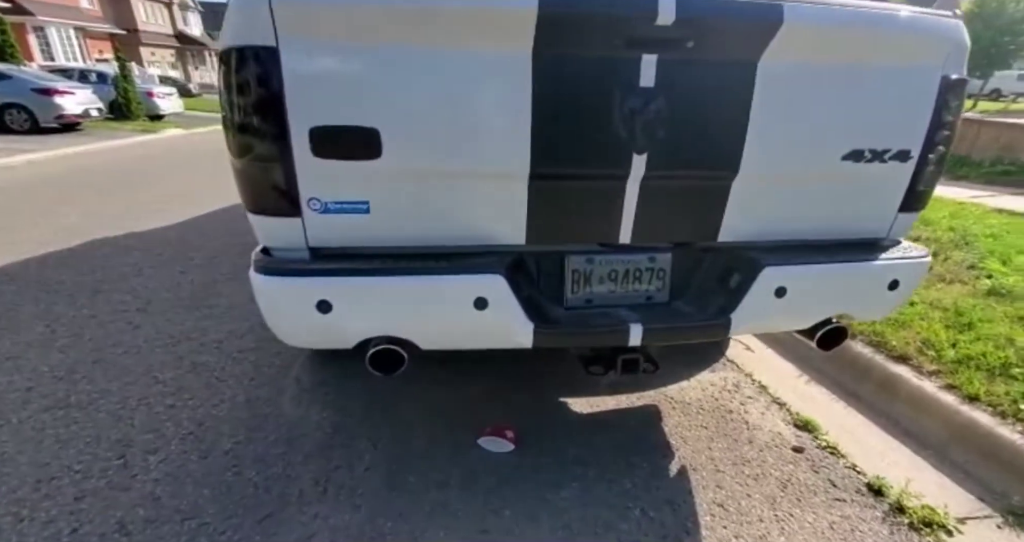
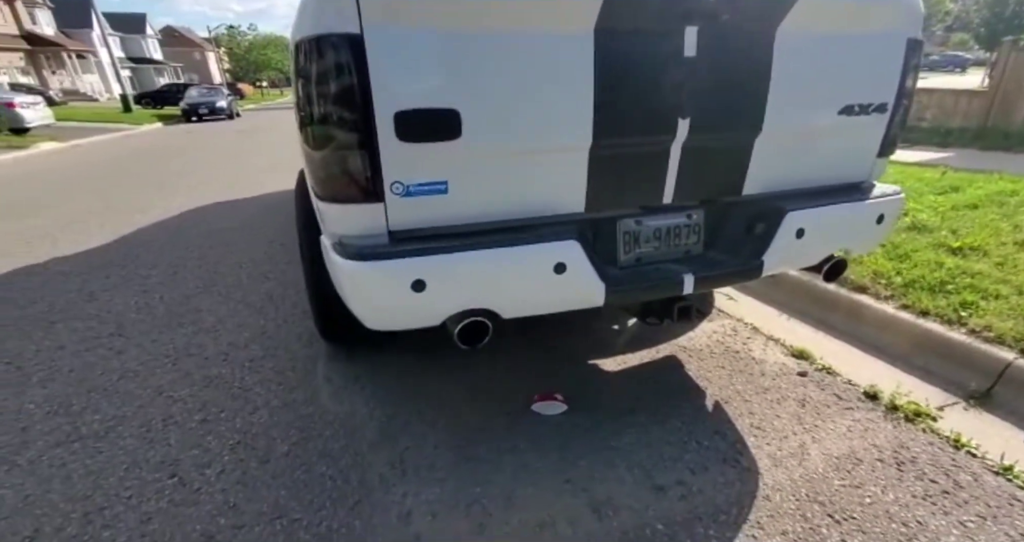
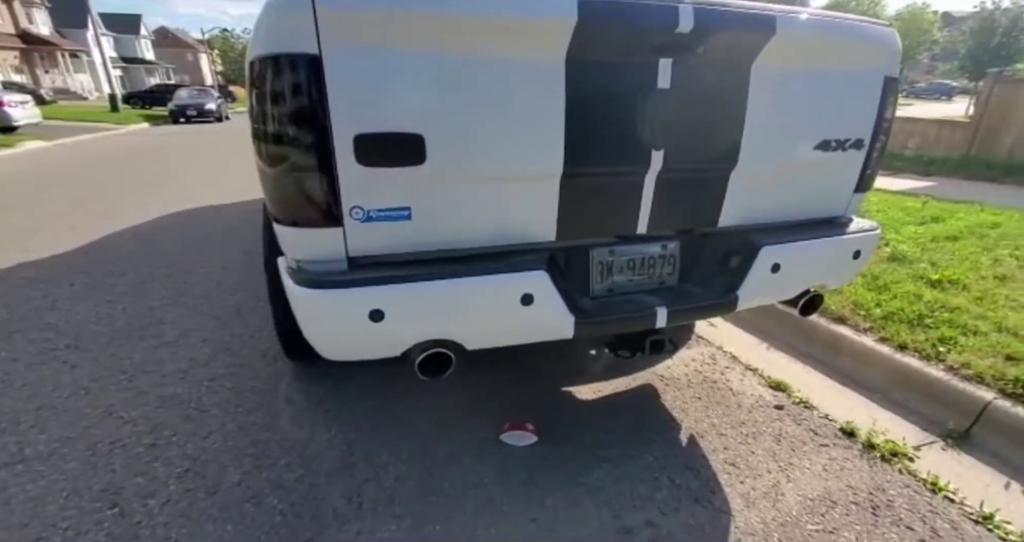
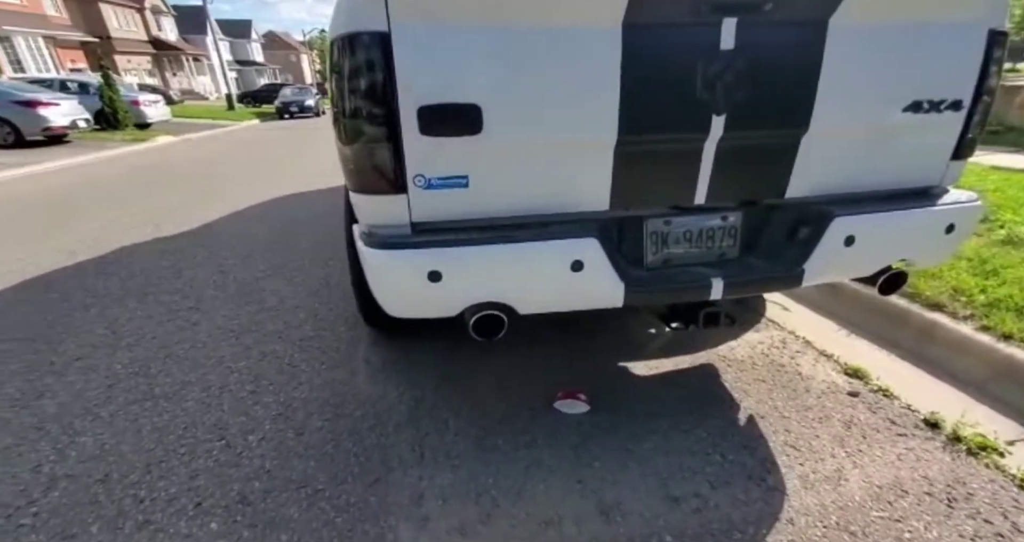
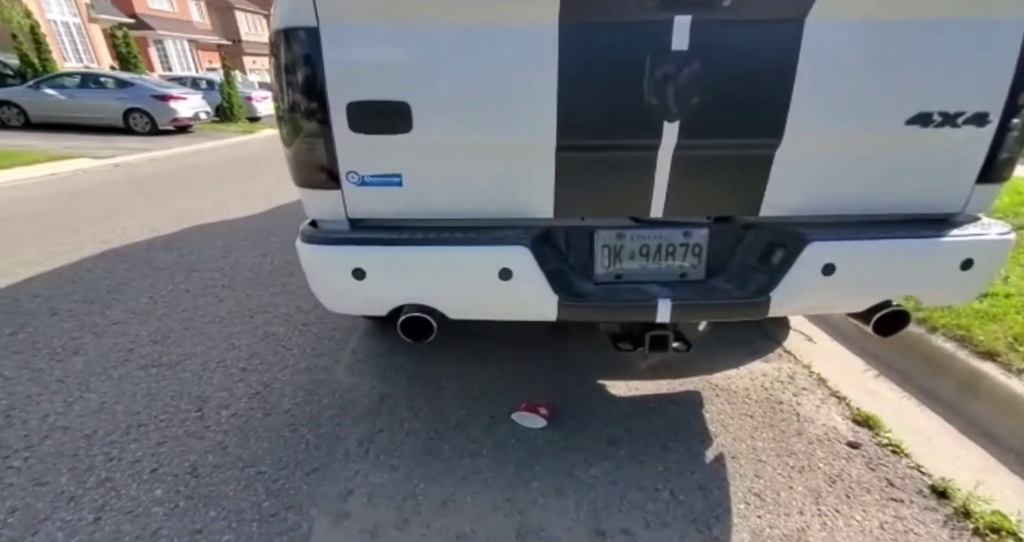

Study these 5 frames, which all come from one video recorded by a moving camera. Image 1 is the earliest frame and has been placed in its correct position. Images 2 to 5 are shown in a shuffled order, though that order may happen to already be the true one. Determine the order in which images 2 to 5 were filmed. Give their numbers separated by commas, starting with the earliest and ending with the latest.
3, 2, 4, 5
